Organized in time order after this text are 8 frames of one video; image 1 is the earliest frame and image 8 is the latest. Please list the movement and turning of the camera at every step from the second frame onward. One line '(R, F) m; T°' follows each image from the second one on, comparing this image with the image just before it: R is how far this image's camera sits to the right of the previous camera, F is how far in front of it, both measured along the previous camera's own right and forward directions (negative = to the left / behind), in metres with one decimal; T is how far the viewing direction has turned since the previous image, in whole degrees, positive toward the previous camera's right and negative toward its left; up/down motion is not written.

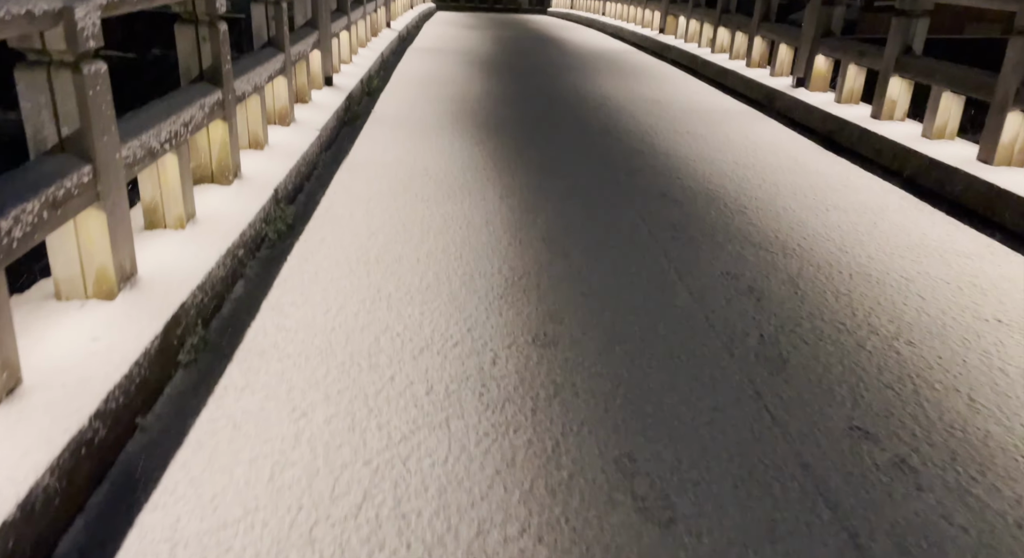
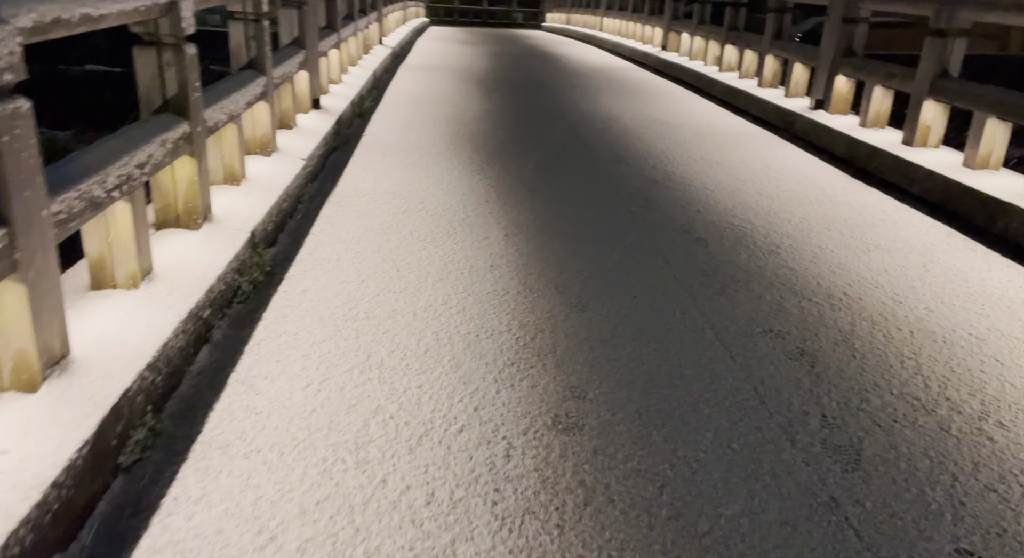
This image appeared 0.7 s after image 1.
(-0.1, +0.4) m; 0°
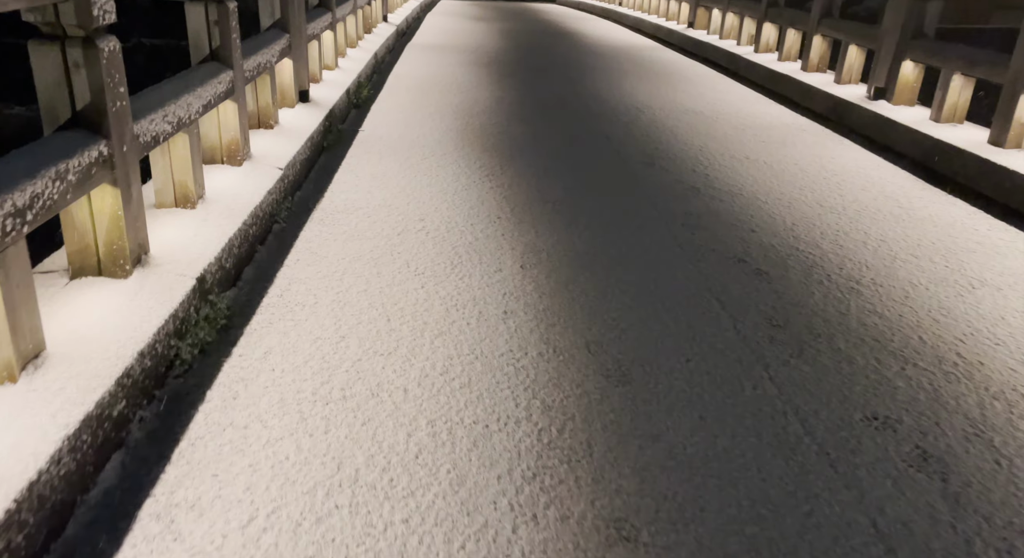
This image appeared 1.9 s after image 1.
(0.0, +0.6) m; -1°
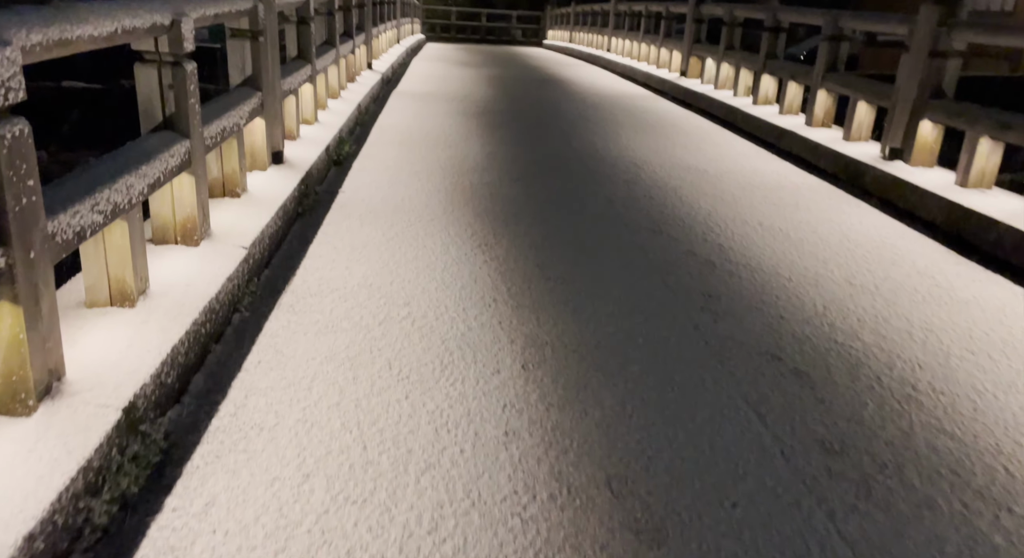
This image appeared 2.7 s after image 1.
(0.0, +0.4) m; +1°
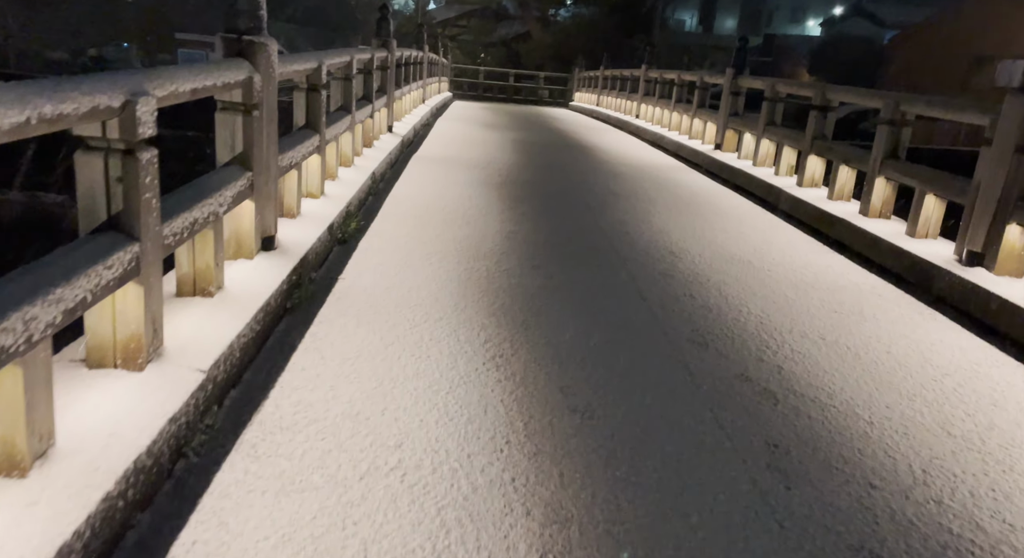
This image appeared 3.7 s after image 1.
(0.0, +0.6) m; -2°
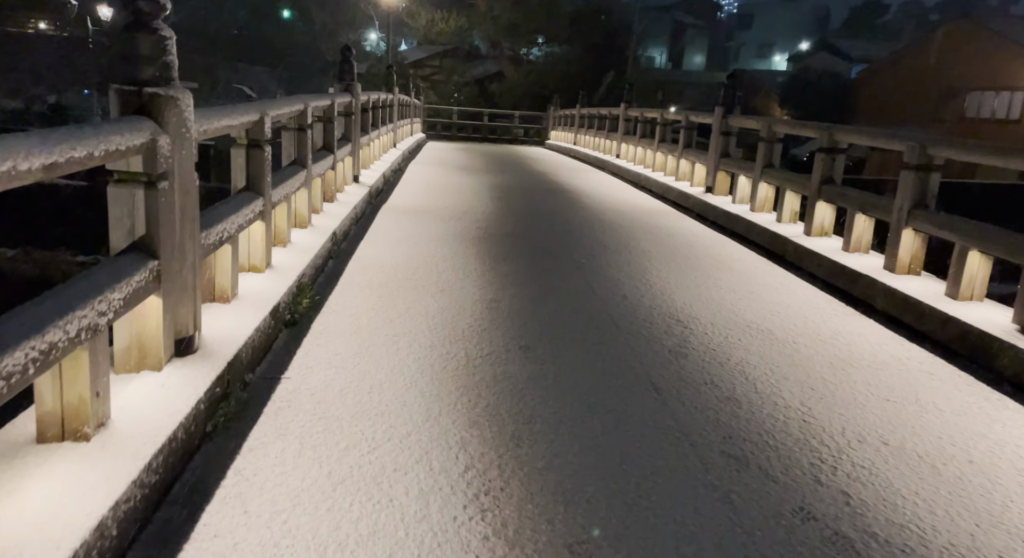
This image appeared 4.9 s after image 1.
(0.0, +0.7) m; +2°
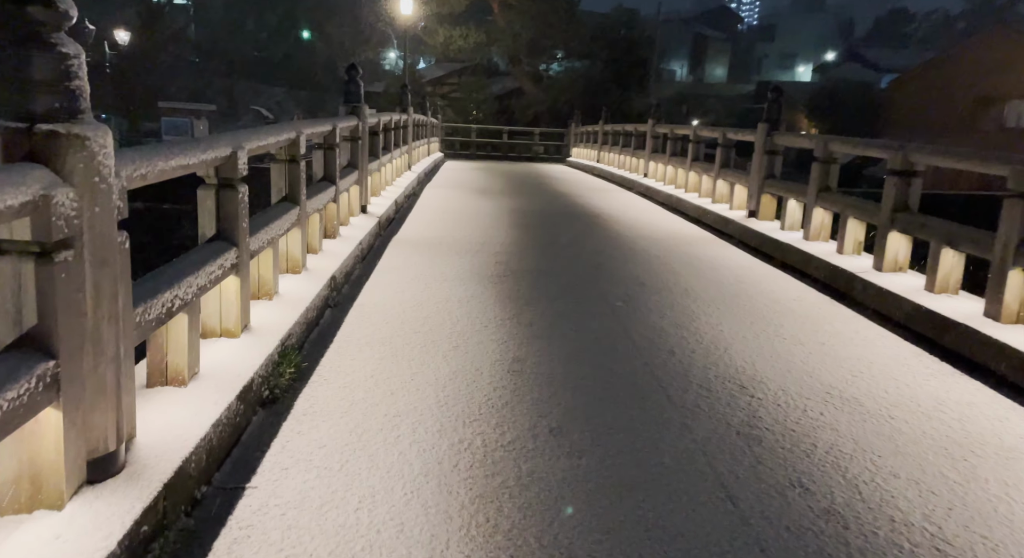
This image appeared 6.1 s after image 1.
(0.0, +0.8) m; -2°
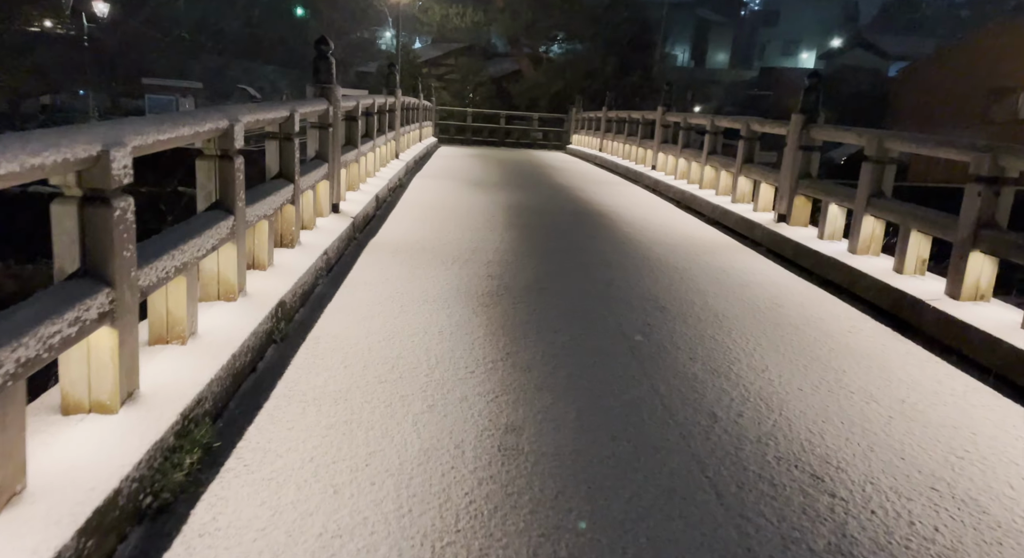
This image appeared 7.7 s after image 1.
(0.0, +1.0) m; 0°
